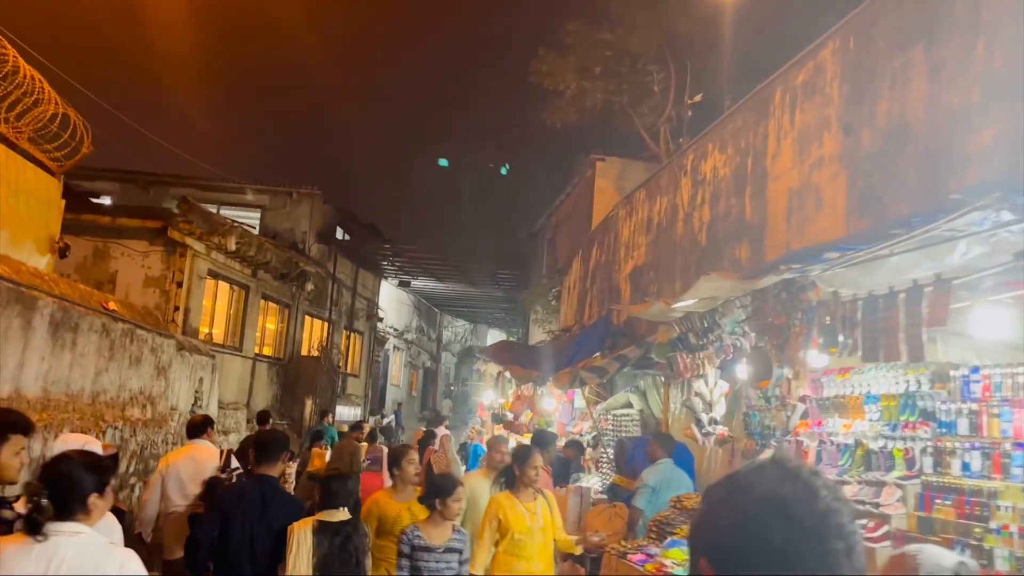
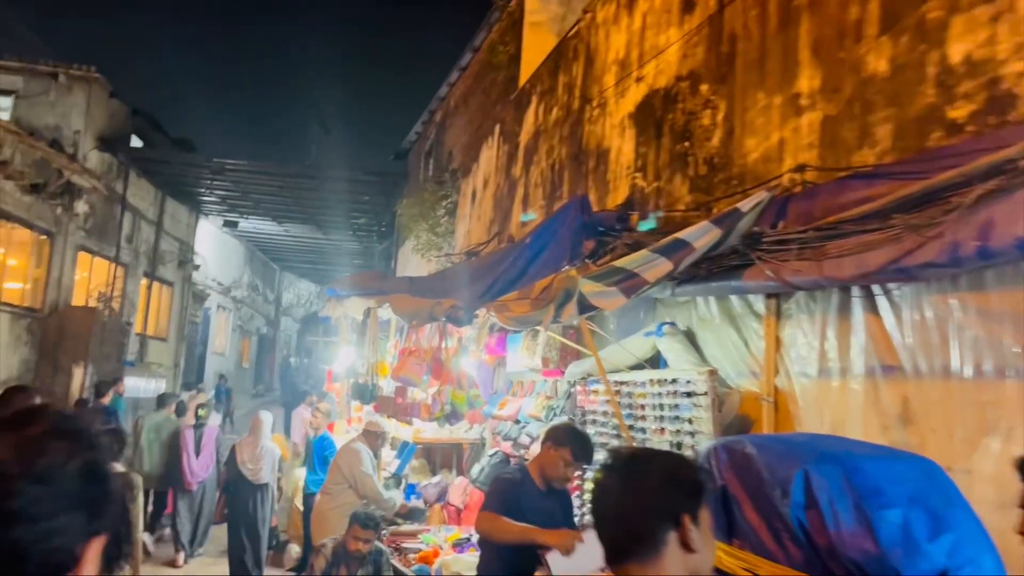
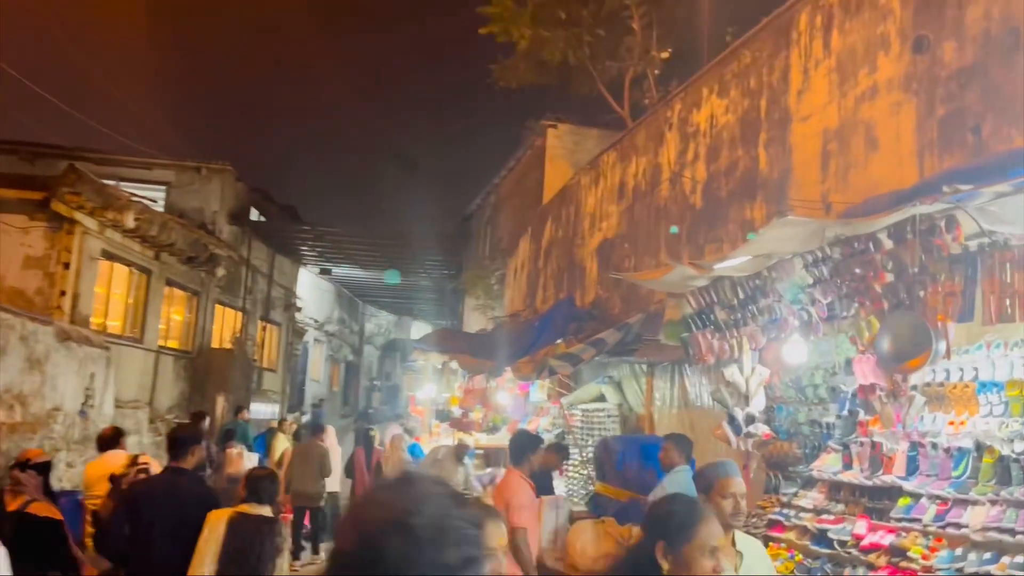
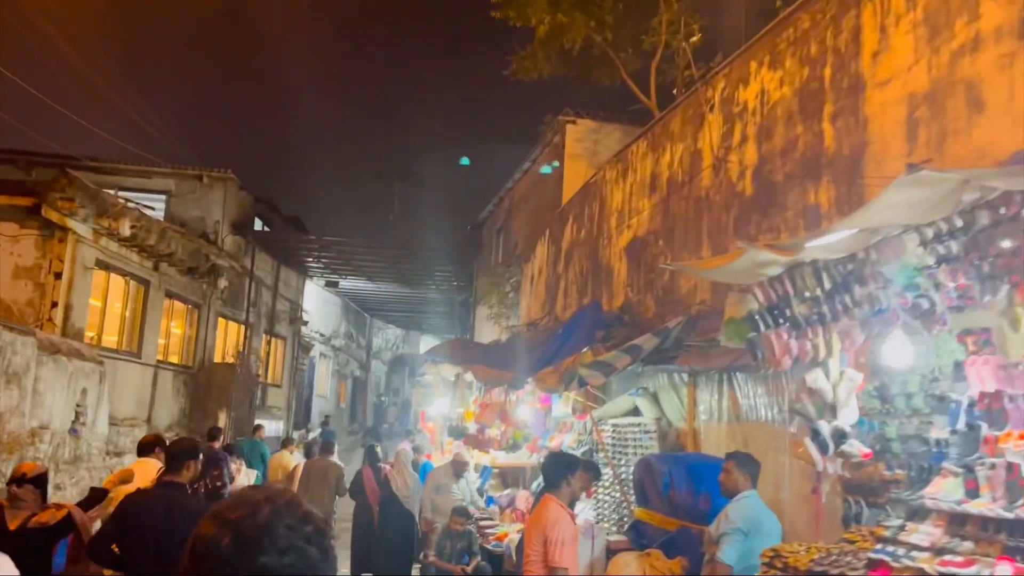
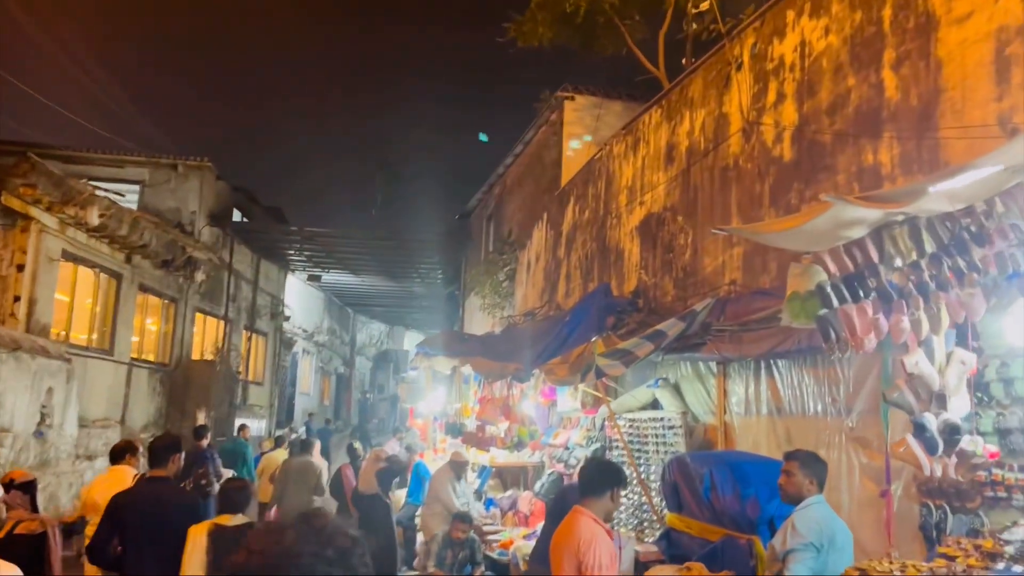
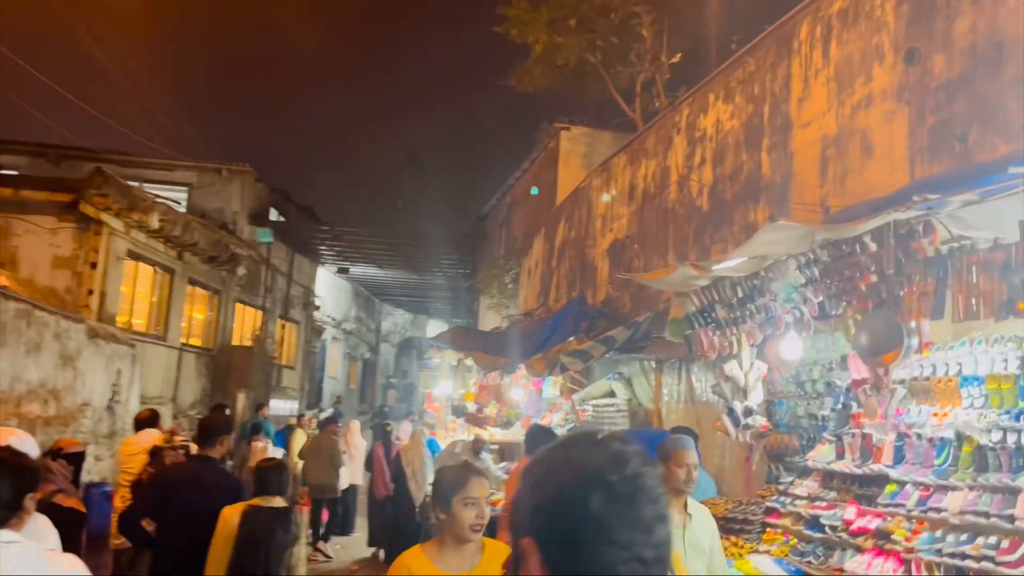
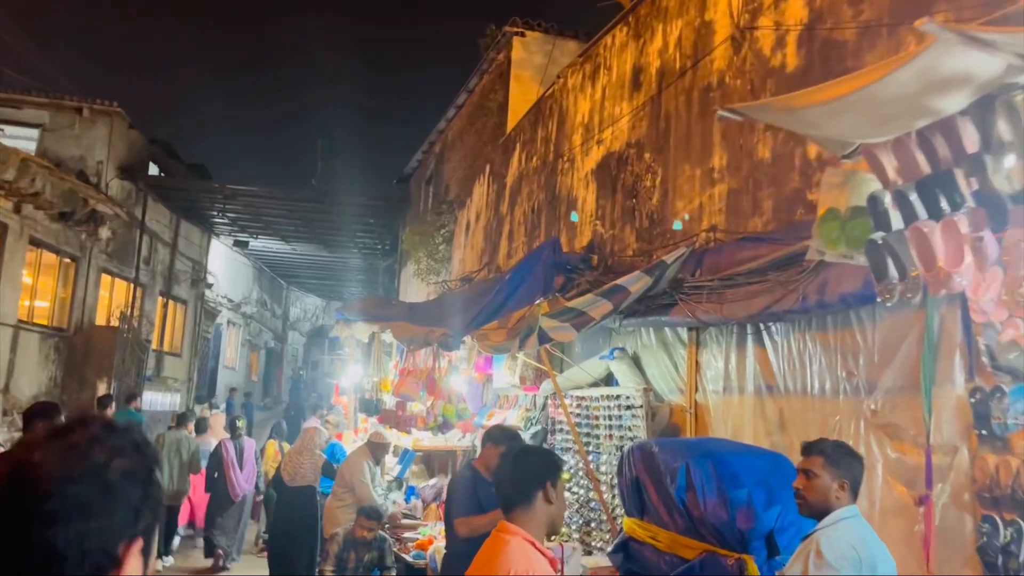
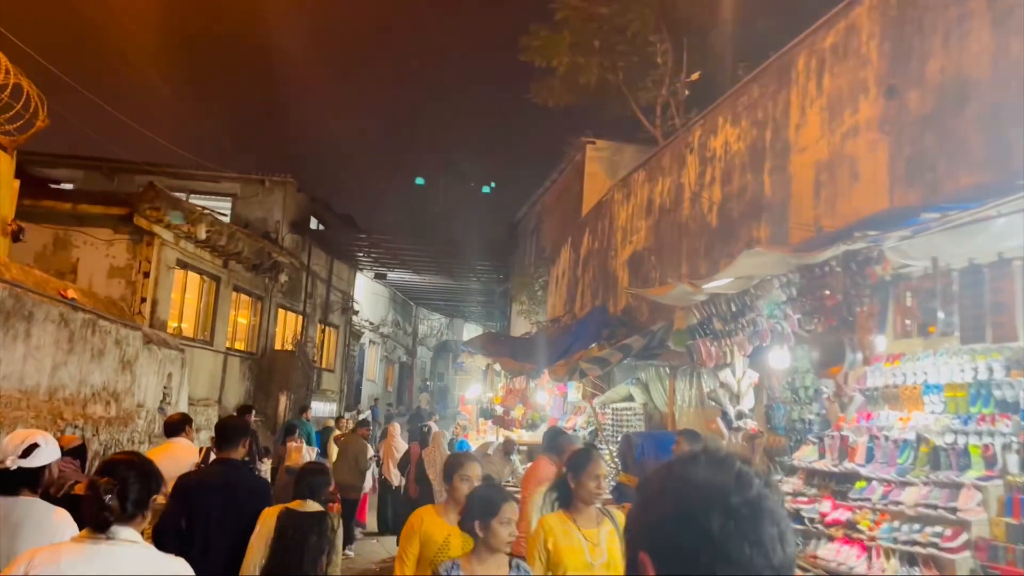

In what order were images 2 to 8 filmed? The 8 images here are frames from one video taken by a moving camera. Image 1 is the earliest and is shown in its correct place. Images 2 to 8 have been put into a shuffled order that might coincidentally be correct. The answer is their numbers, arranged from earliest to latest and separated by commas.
8, 6, 3, 4, 5, 7, 2
